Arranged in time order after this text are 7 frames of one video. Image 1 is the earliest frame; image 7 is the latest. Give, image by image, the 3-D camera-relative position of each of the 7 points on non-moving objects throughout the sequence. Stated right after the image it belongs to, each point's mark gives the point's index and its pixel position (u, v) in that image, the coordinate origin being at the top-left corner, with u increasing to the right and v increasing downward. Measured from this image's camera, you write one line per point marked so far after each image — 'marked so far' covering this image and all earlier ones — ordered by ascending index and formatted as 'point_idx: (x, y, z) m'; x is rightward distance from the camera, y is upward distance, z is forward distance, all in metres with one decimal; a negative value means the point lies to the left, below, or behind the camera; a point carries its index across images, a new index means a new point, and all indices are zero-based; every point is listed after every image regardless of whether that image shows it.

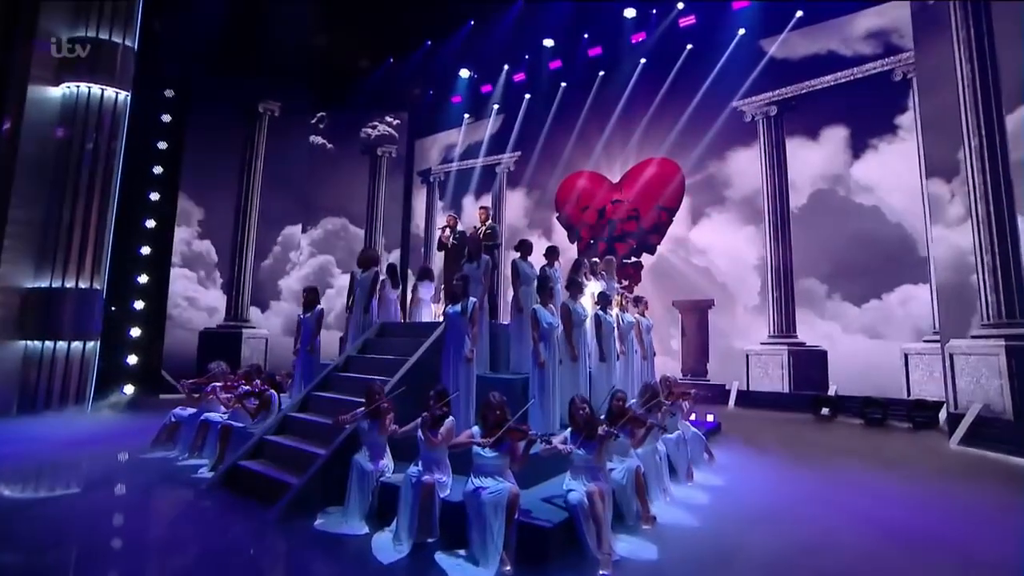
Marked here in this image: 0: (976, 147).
0: (+6.3, +1.9, +6.3) m
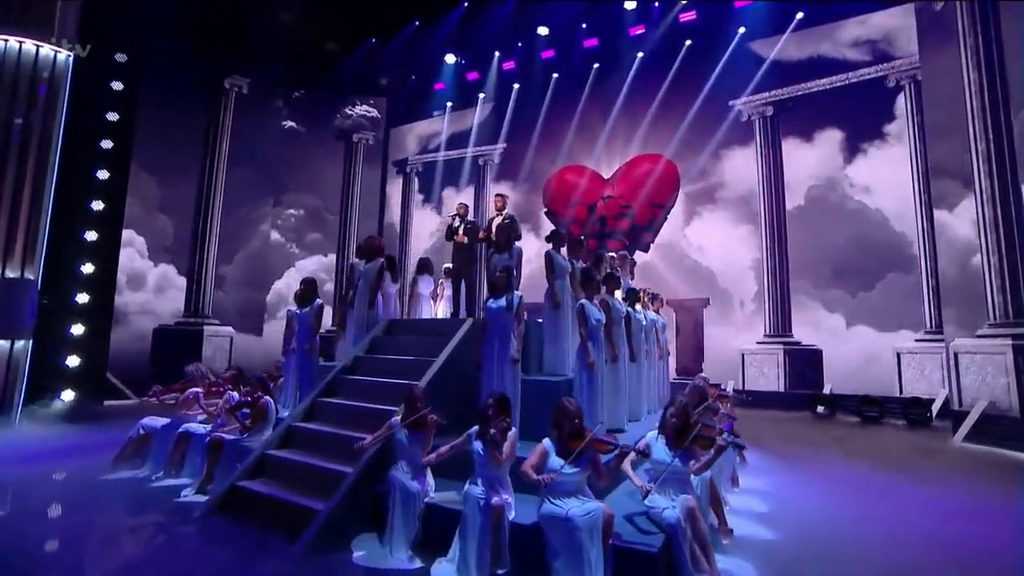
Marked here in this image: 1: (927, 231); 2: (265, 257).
0: (+6.6, +1.9, +6.4) m
1: (+6.3, +0.8, +7.4) m
2: (-5.7, +0.7, +10.3) m
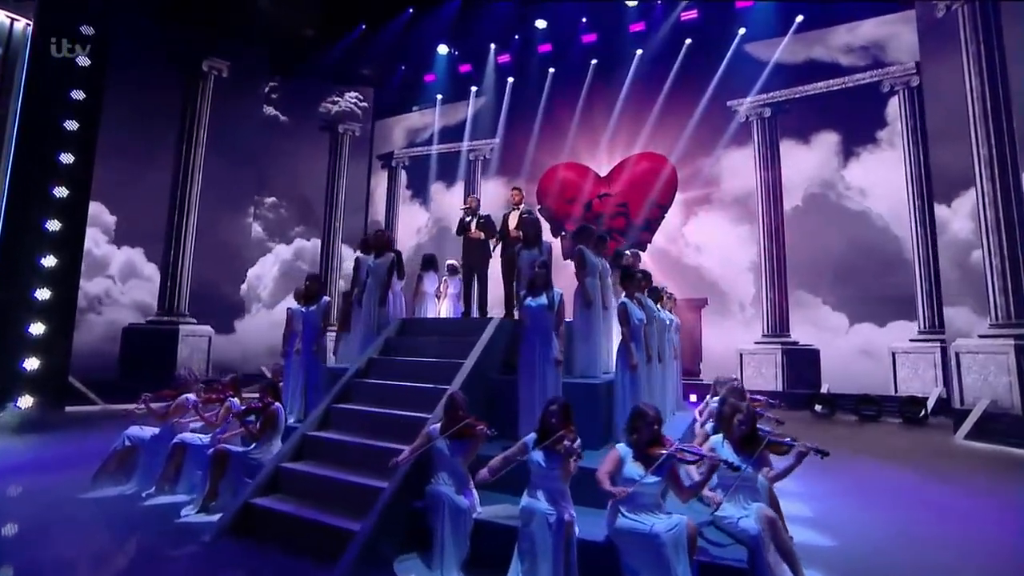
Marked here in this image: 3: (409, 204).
0: (+6.8, +1.9, +6.6) m
1: (+6.4, +0.8, +7.5) m
2: (-5.7, +0.8, +9.7) m
3: (-2.6, +2.0, +11.4) m
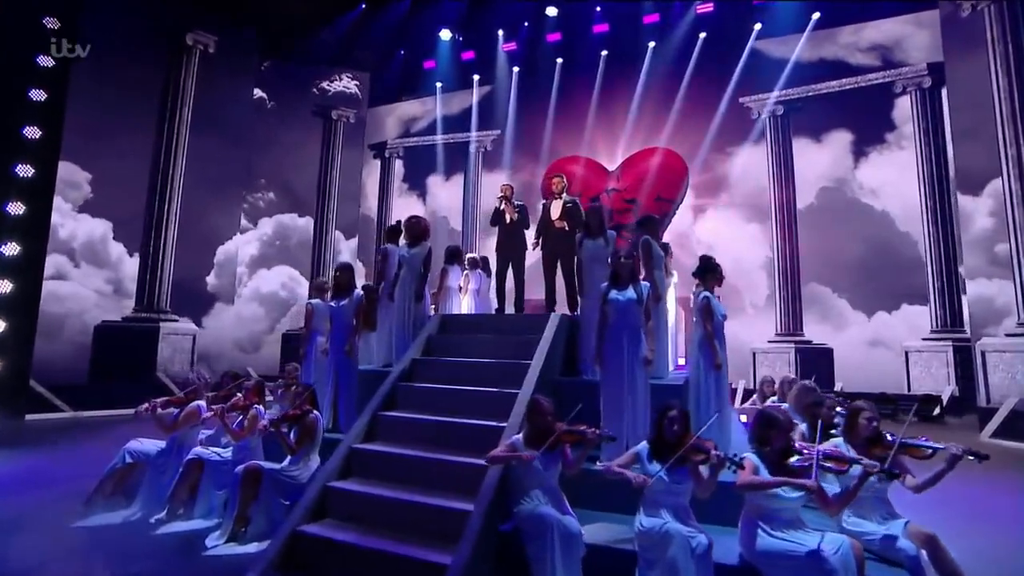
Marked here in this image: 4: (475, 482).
0: (+7.2, +1.9, +6.6) m
1: (+6.8, +0.8, +7.5) m
2: (-5.5, +0.9, +8.8) m
3: (-2.5, +2.1, +10.8) m
4: (-0.2, -1.3, +3.1) m
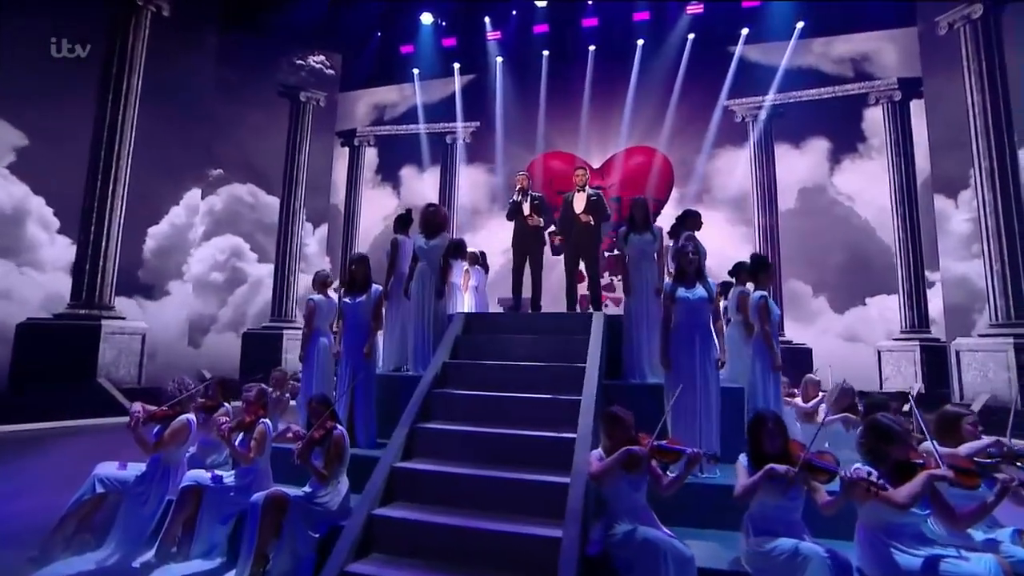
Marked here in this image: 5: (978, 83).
0: (+7.3, +1.9, +7.1) m
1: (+6.8, +0.8, +7.9) m
2: (-5.6, +1.0, +7.8) m
3: (-2.8, +2.2, +10.1) m
4: (+0.3, -1.3, +2.7) m
5: (+7.3, +3.1, +7.2) m
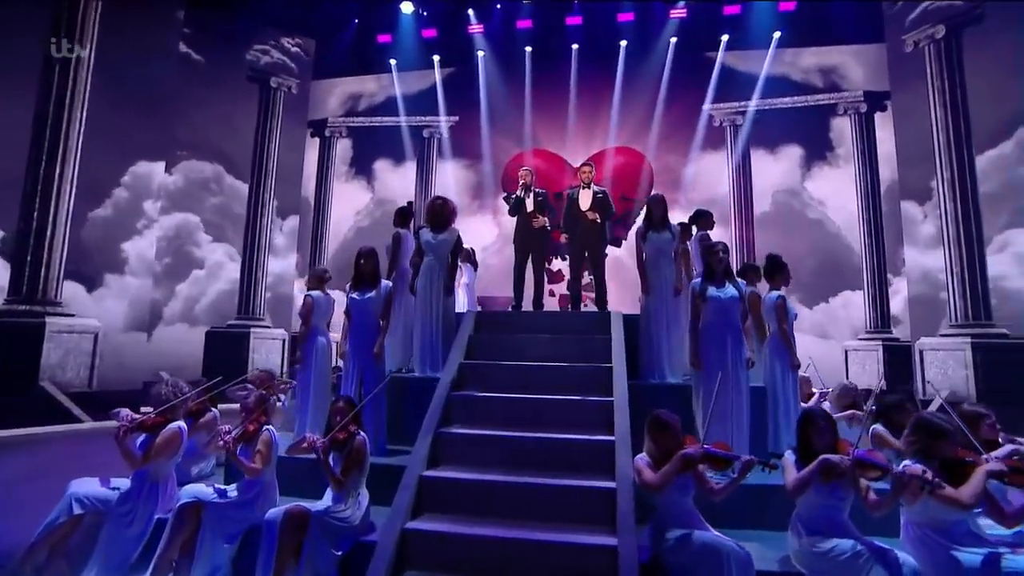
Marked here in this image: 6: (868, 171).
0: (+7.1, +1.8, +7.5) m
1: (+6.5, +0.8, +8.4) m
2: (-5.7, +1.1, +7.2) m
3: (-3.2, +2.2, +9.7) m
4: (+0.5, -1.3, +2.6) m
5: (+7.1, +3.0, +7.6) m
6: (+6.4, +2.1, +8.3) m
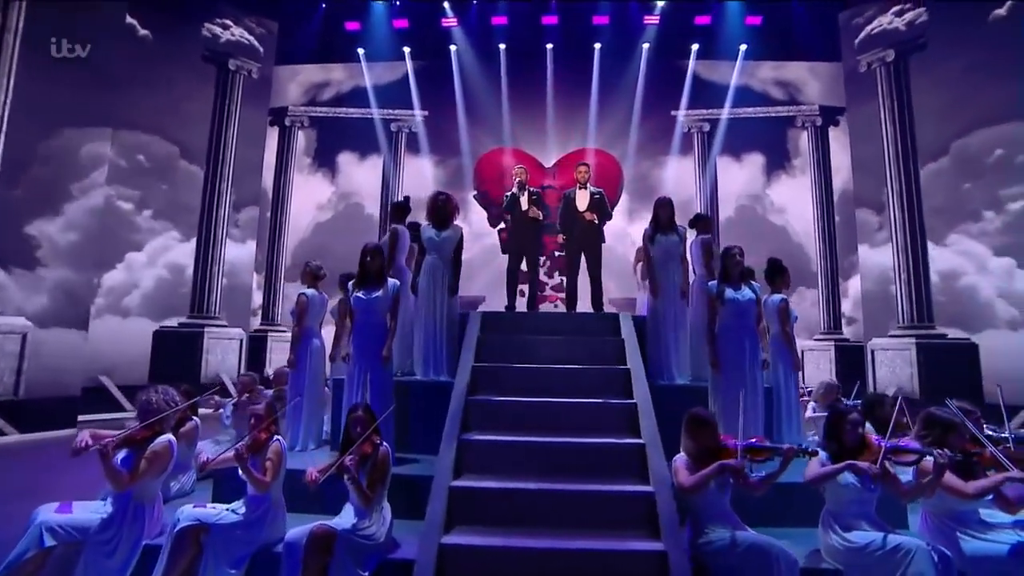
0: (+6.8, +1.8, +8.2) m
1: (+6.1, +0.7, +8.9) m
2: (-6.0, +1.1, +6.5) m
3: (-3.7, +2.3, +9.3) m
4: (+0.7, -1.3, +2.6) m
5: (+6.8, +3.0, +8.3) m
6: (+6.0, +2.1, +8.8) m
